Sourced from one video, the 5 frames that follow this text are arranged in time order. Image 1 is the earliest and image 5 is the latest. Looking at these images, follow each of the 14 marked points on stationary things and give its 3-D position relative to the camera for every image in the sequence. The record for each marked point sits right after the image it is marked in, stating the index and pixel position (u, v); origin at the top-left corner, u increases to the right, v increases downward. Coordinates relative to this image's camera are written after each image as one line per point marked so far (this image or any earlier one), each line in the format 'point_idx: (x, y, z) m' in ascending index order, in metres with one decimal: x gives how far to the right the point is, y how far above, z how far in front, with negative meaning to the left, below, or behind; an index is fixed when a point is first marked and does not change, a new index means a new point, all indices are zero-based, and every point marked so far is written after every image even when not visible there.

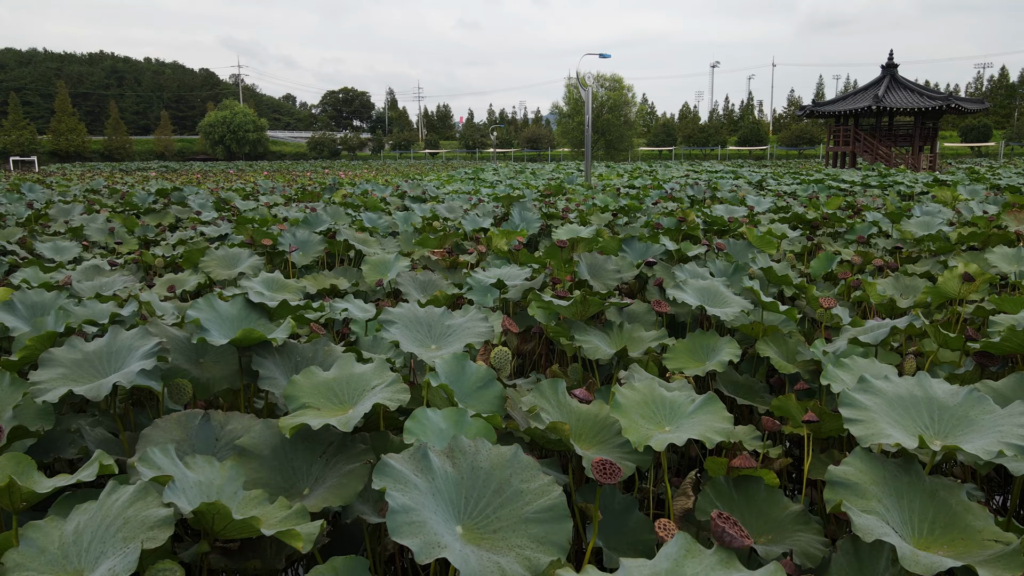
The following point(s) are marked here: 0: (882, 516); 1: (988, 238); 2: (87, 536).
0: (+0.7, -0.4, +1.0) m
1: (+3.1, +0.3, +3.5) m
2: (-0.7, -0.4, +0.8) m
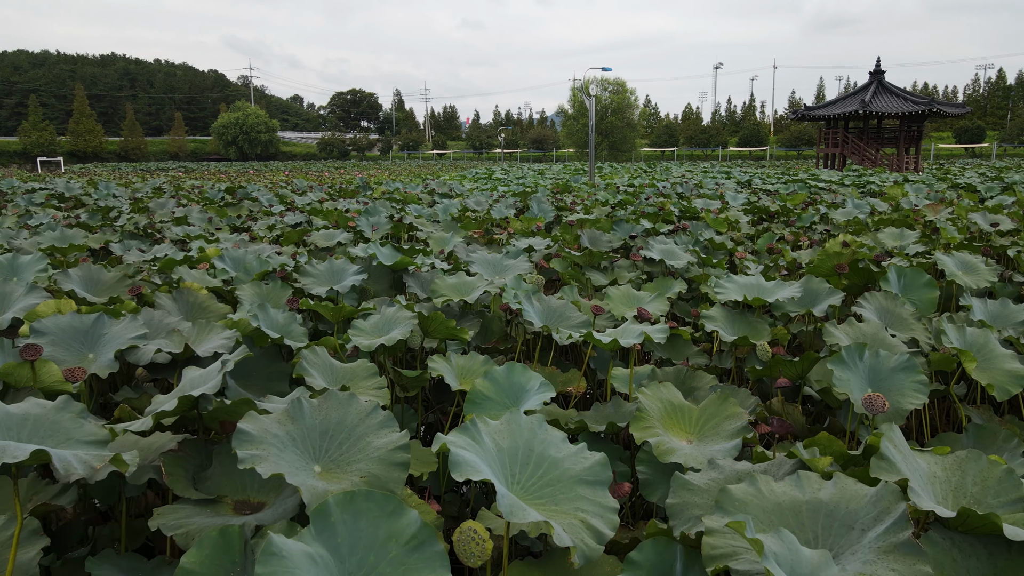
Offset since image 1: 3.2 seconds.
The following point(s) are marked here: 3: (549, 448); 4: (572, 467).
0: (+0.8, -0.2, +2.2) m
1: (+3.3, +0.5, +4.7) m
2: (-0.5, -0.1, +2.0) m
3: (+0.1, -0.3, +1.2) m
4: (+0.1, -0.4, +1.1) m
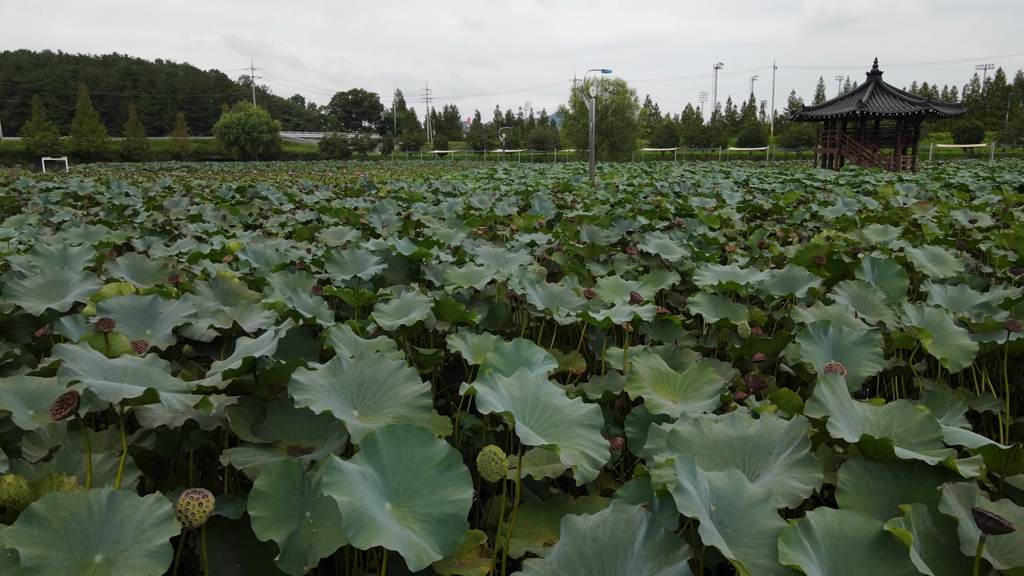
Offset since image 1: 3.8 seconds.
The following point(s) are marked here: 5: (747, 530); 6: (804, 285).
0: (+0.8, -0.1, +2.4) m
1: (+3.3, +0.6, +4.9) m
2: (-0.5, -0.1, +2.3) m
3: (+0.1, -0.3, +1.4) m
4: (+0.1, -0.3, +1.4) m
5: (+0.4, -0.4, +1.0) m
6: (+1.4, 0.0, +2.5) m
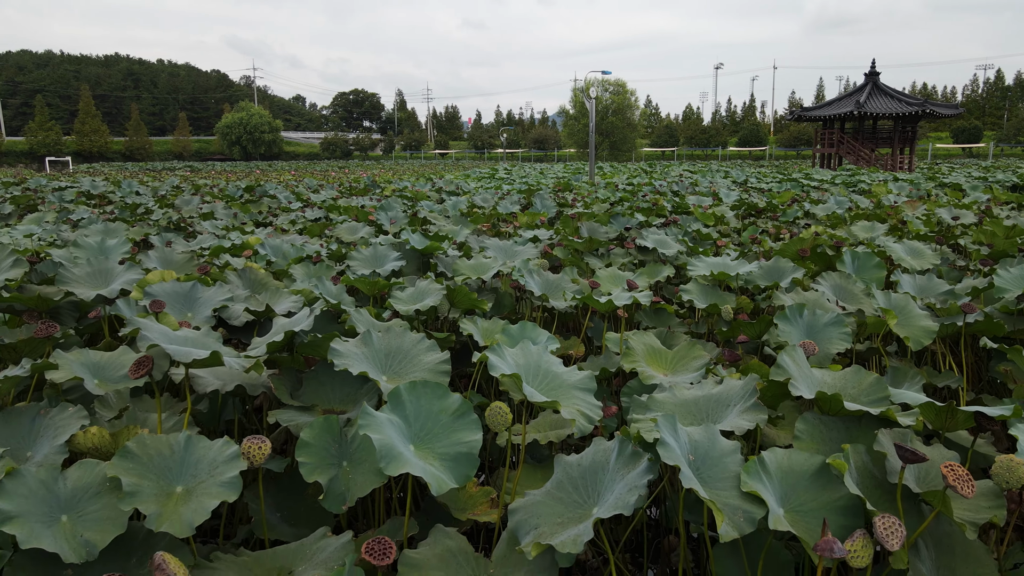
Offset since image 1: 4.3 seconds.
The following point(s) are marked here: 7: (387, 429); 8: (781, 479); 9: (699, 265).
0: (+0.9, 0.0, +2.6) m
1: (+3.3, +0.6, +5.1) m
2: (-0.4, 0.0, +2.5) m
3: (+0.1, -0.2, +1.6) m
4: (+0.2, -0.3, +1.6) m
5: (+0.5, -0.4, +1.2) m
6: (+1.4, +0.1, +2.7) m
7: (-0.3, -0.3, +1.3) m
8: (+0.6, -0.4, +1.2) m
9: (+1.0, +0.1, +2.8) m
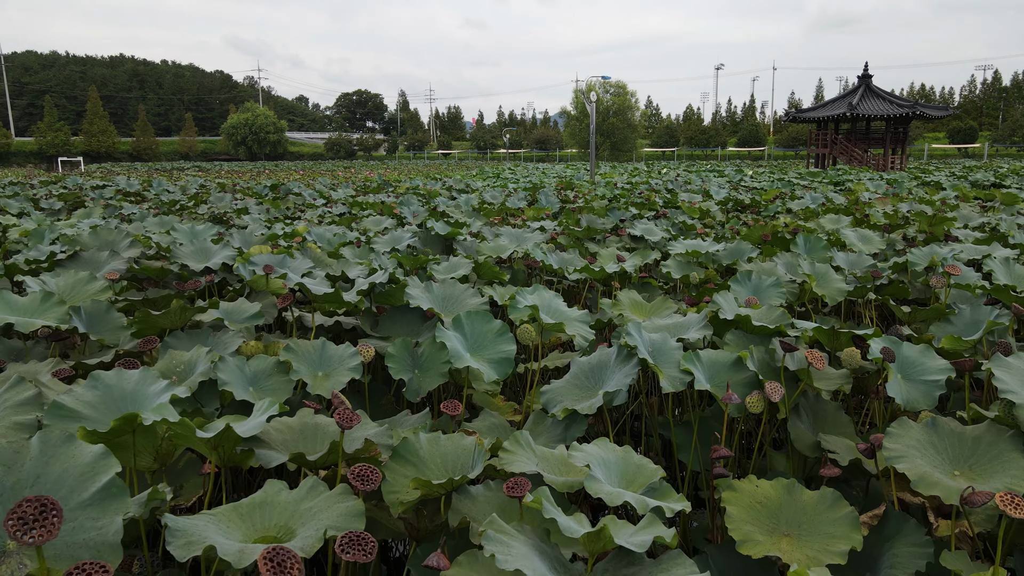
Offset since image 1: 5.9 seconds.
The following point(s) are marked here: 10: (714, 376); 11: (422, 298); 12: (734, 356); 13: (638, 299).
0: (+1.0, +0.1, +3.2) m
1: (+3.4, +0.8, +5.7) m
2: (-0.4, +0.1, +3.1) m
3: (+0.2, -0.1, +2.3) m
4: (+0.2, -0.1, +2.2) m
5: (+0.5, -0.3, +1.9) m
6: (+1.5, +0.2, +3.4) m
7: (-0.2, -0.2, +1.9) m
8: (+0.7, -0.3, +1.8) m
9: (+1.1, +0.3, +3.5) m
10: (+0.7, -0.3, +1.8) m
11: (-0.4, 0.0, +2.2) m
12: (+0.7, -0.2, +1.8) m
13: (+0.6, -0.1, +2.6) m
